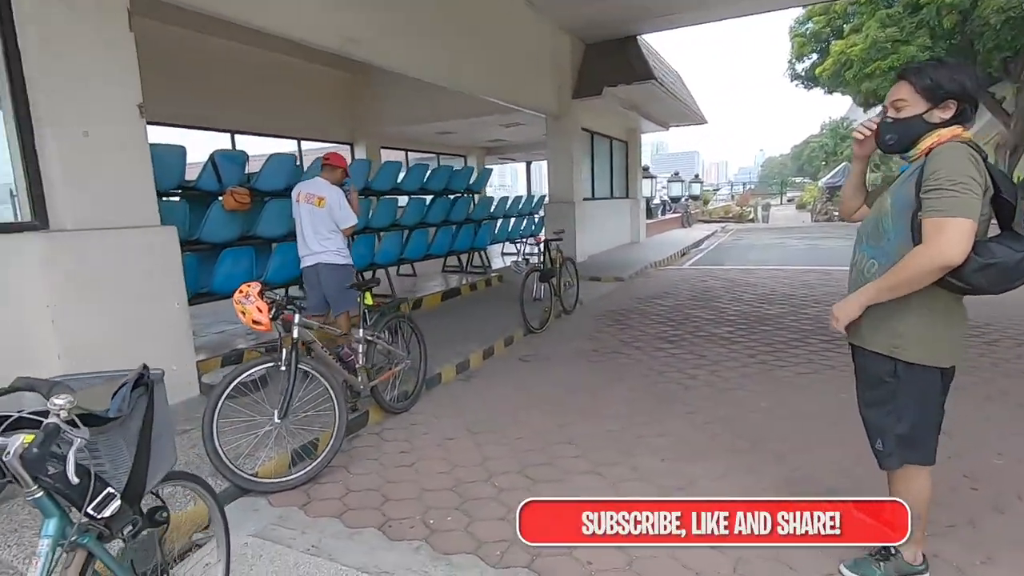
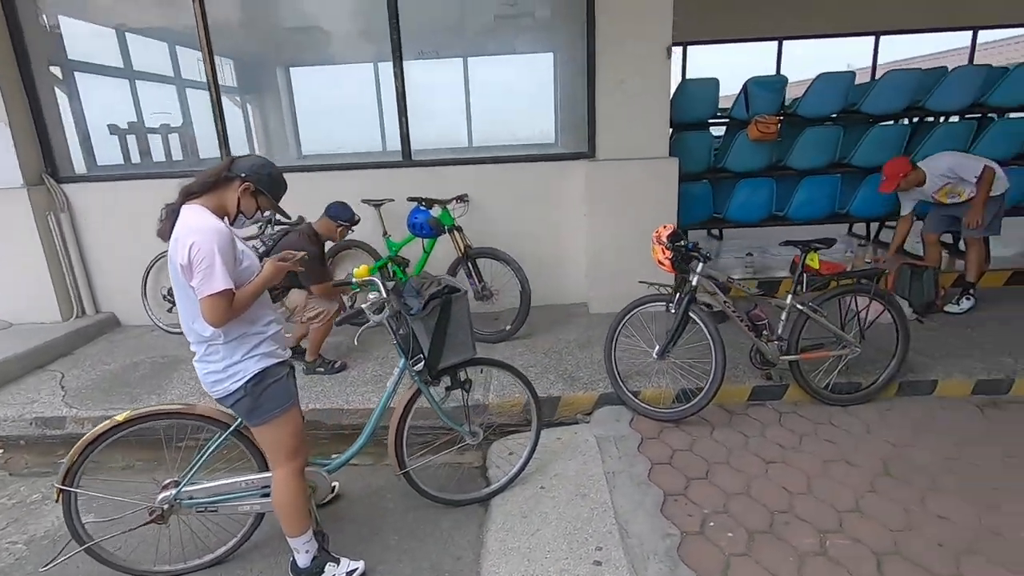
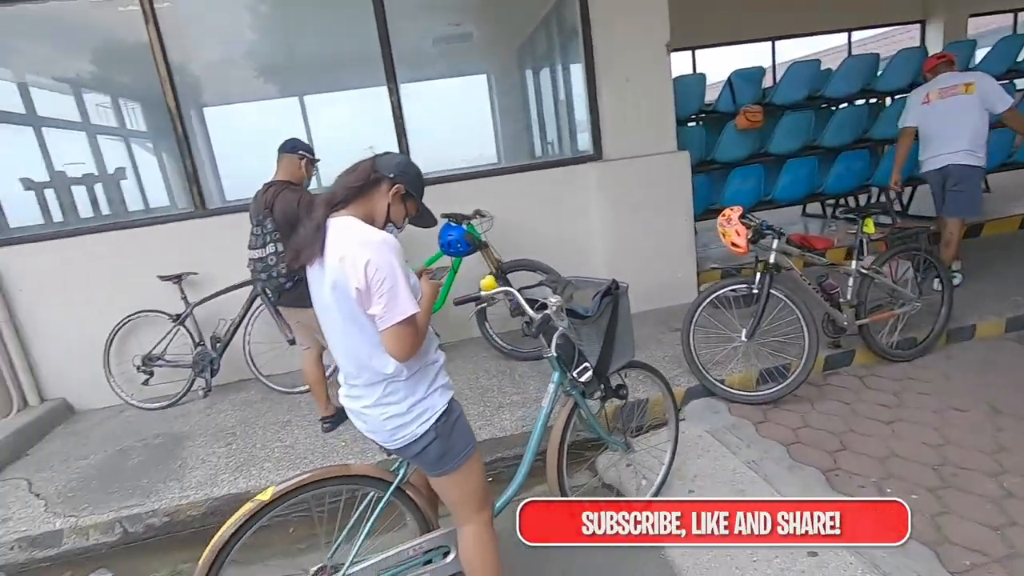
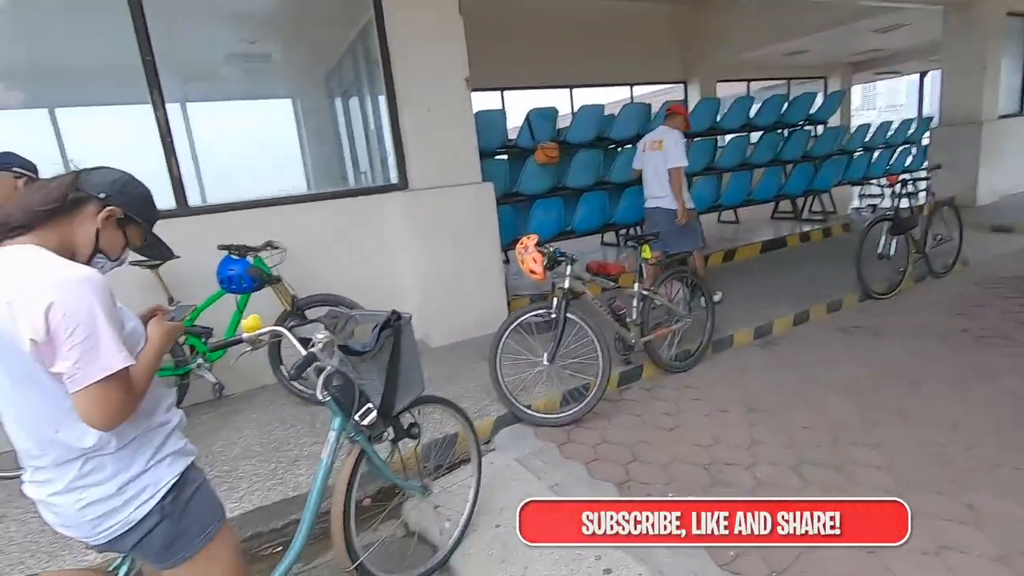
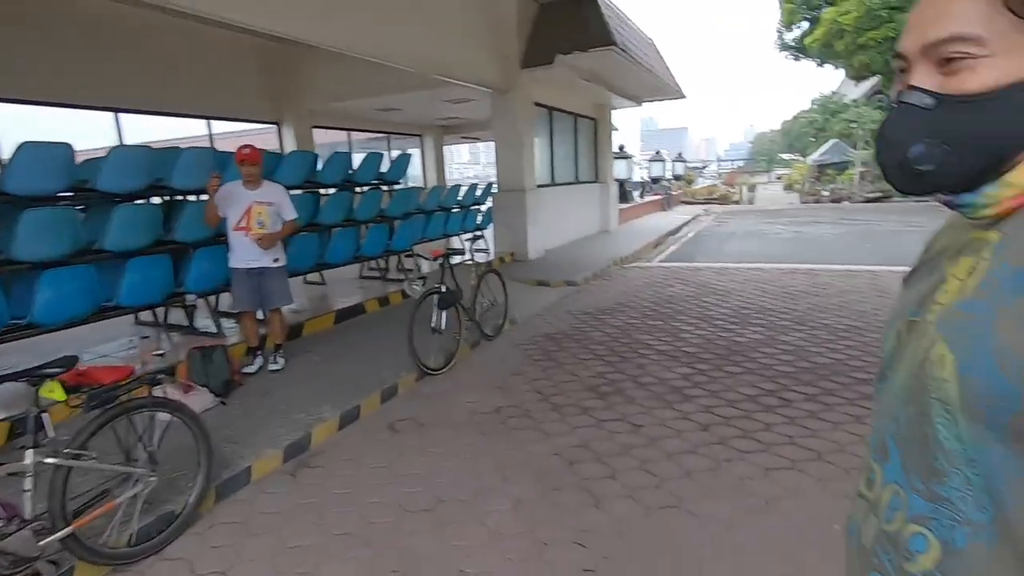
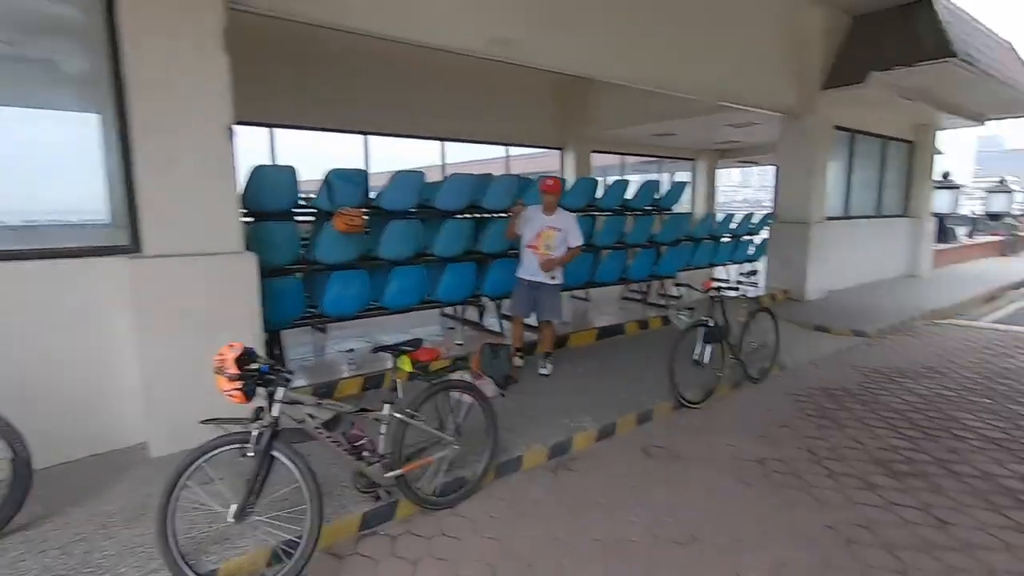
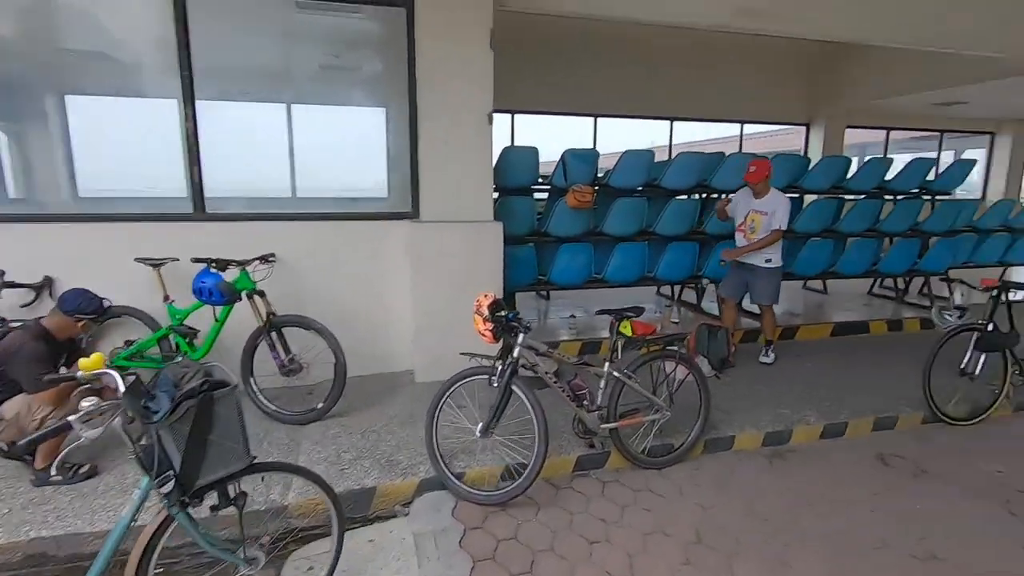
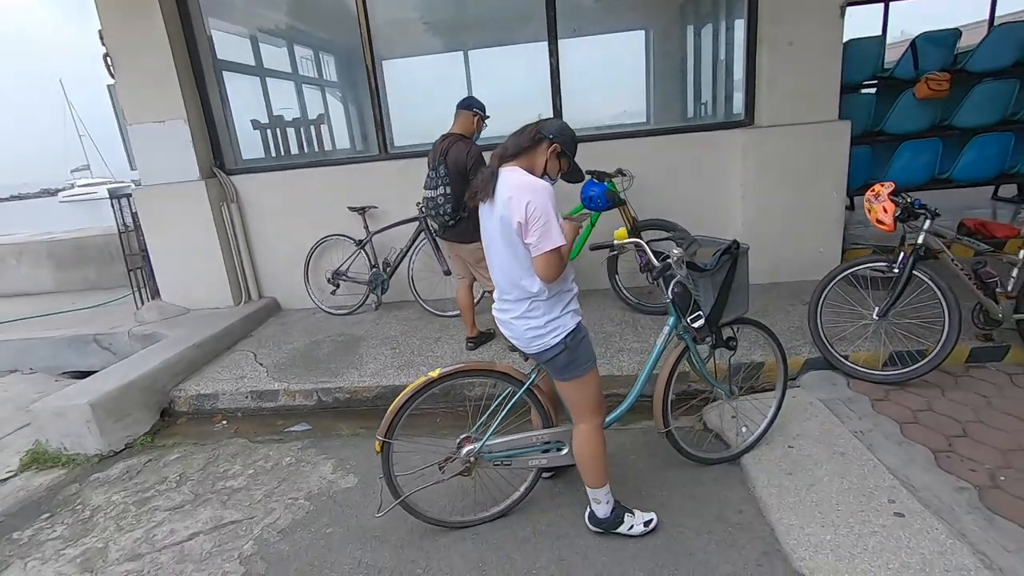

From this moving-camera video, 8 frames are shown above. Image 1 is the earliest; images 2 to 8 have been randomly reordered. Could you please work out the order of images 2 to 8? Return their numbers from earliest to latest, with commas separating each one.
4, 3, 8, 2, 7, 6, 5
